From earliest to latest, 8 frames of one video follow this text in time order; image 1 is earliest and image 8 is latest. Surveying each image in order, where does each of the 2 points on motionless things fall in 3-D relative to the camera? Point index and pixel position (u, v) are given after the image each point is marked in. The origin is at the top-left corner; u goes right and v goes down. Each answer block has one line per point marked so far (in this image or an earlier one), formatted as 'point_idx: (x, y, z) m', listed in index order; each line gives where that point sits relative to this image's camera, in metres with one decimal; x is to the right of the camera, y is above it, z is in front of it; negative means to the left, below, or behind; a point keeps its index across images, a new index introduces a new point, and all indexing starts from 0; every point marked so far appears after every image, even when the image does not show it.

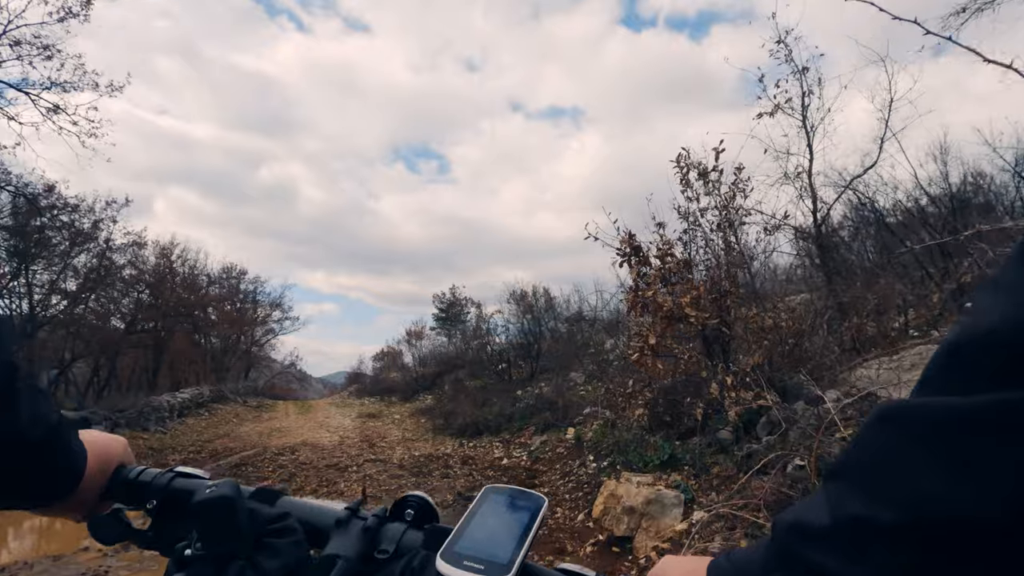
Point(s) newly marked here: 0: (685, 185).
0: (+2.0, +1.2, +6.2) m
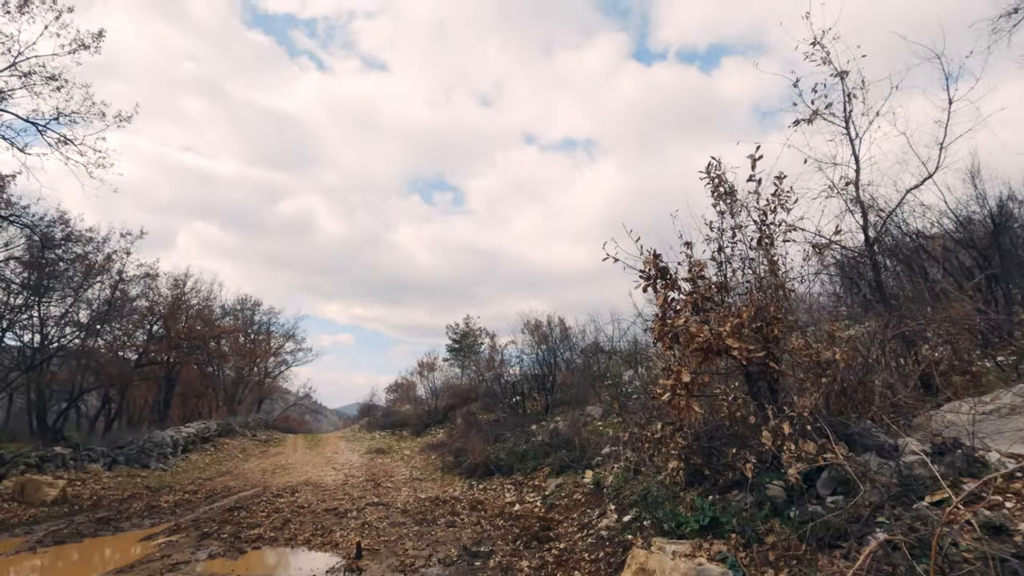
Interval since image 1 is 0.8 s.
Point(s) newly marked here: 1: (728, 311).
0: (+2.1, +0.9, +5.4) m
1: (+1.9, -0.2, +4.7) m
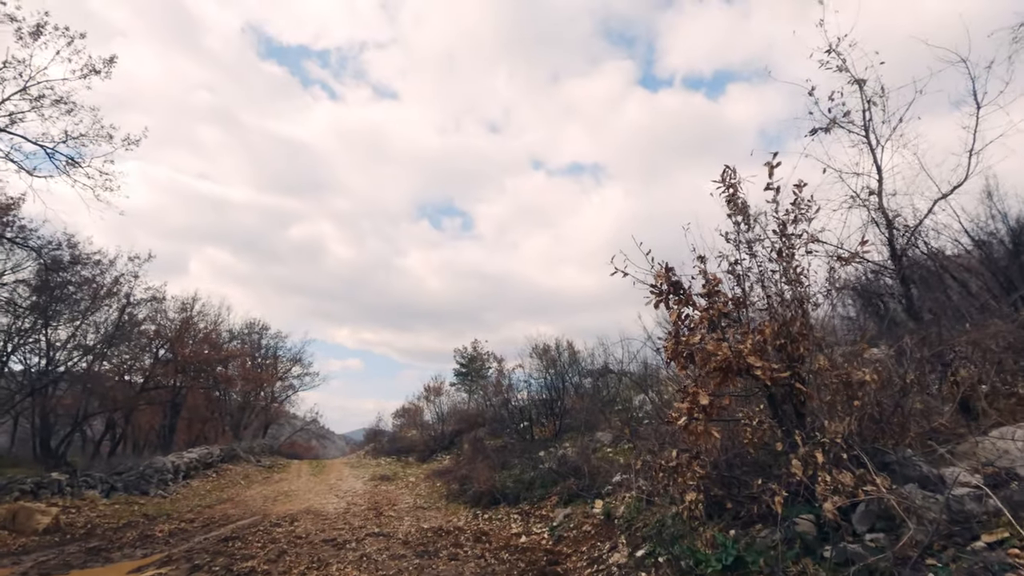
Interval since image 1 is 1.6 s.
0: (+2.1, +0.8, +5.1) m
1: (+1.9, -0.3, +4.4) m
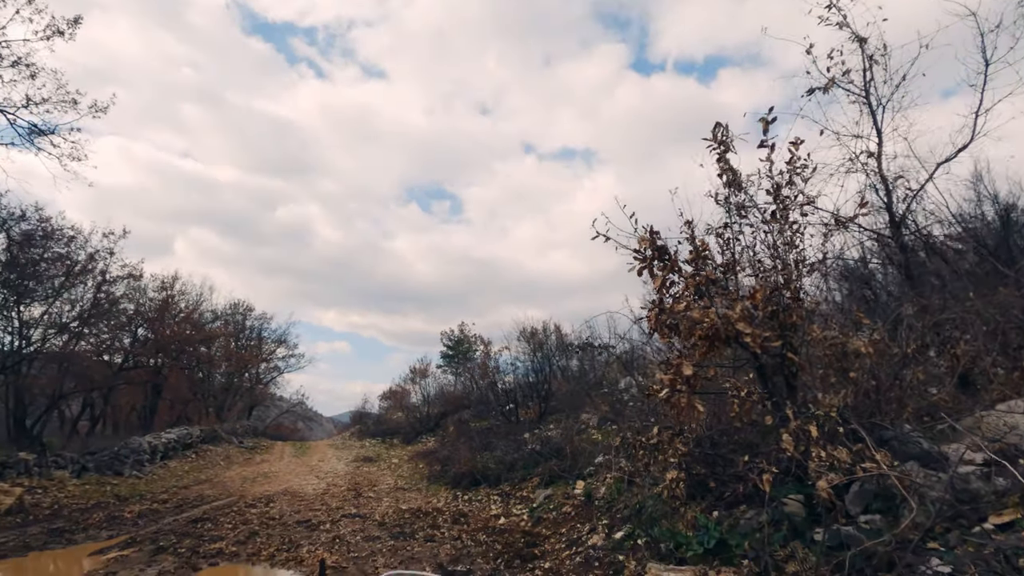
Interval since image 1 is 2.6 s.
0: (+1.9, +1.1, +4.8) m
1: (+1.7, -0.1, +4.1) m
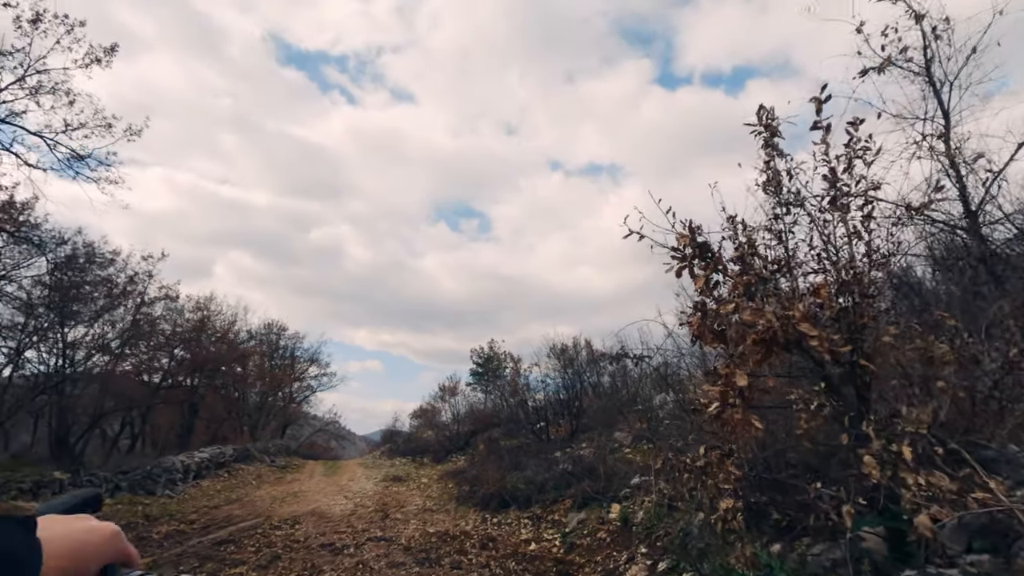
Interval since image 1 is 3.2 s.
0: (+2.1, +1.0, +4.3) m
1: (+1.9, 0.0, +3.6) m
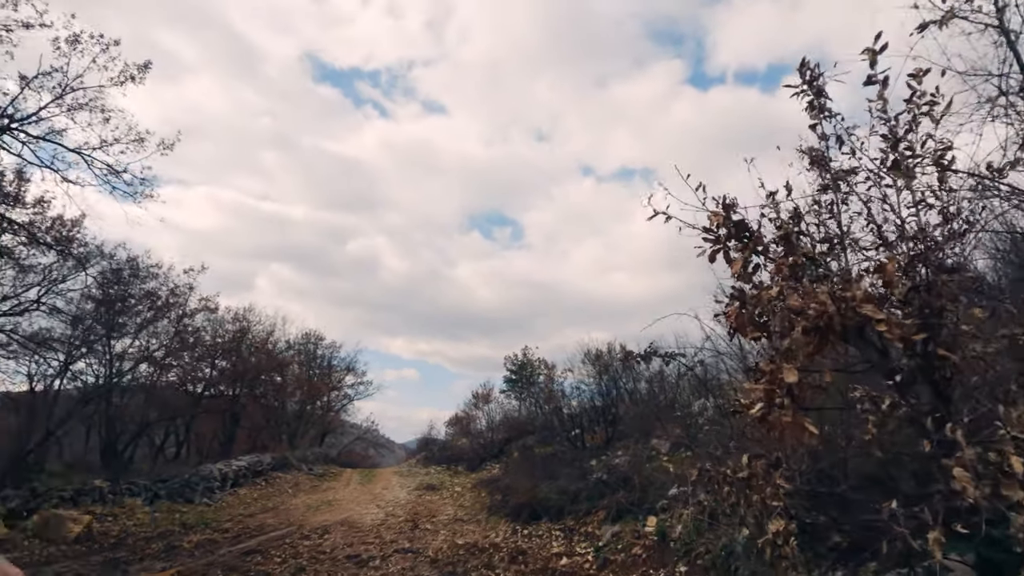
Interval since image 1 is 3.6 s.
0: (+2.1, +1.2, +3.8) m
1: (+1.9, +0.1, +3.0) m
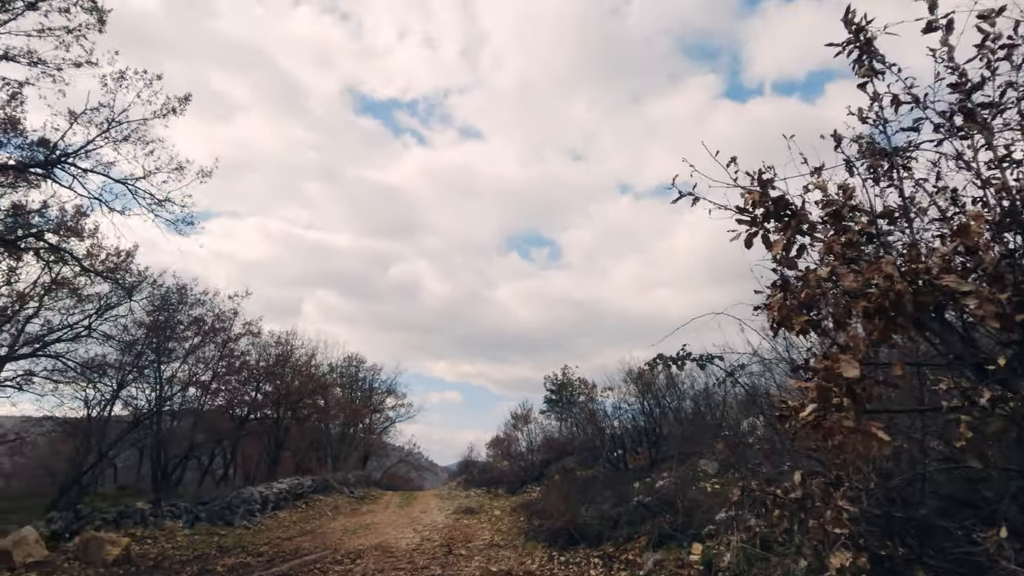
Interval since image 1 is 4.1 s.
0: (+2.2, +1.2, +3.3) m
1: (+1.9, +0.2, +2.5) m
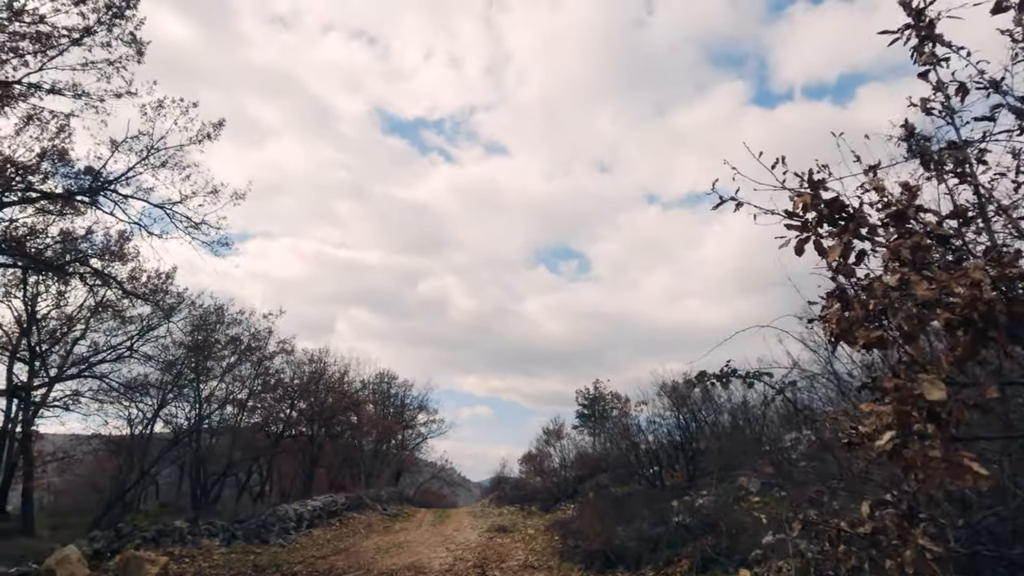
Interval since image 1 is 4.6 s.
0: (+2.3, +1.2, +3.0) m
1: (+2.0, +0.1, +2.2) m
